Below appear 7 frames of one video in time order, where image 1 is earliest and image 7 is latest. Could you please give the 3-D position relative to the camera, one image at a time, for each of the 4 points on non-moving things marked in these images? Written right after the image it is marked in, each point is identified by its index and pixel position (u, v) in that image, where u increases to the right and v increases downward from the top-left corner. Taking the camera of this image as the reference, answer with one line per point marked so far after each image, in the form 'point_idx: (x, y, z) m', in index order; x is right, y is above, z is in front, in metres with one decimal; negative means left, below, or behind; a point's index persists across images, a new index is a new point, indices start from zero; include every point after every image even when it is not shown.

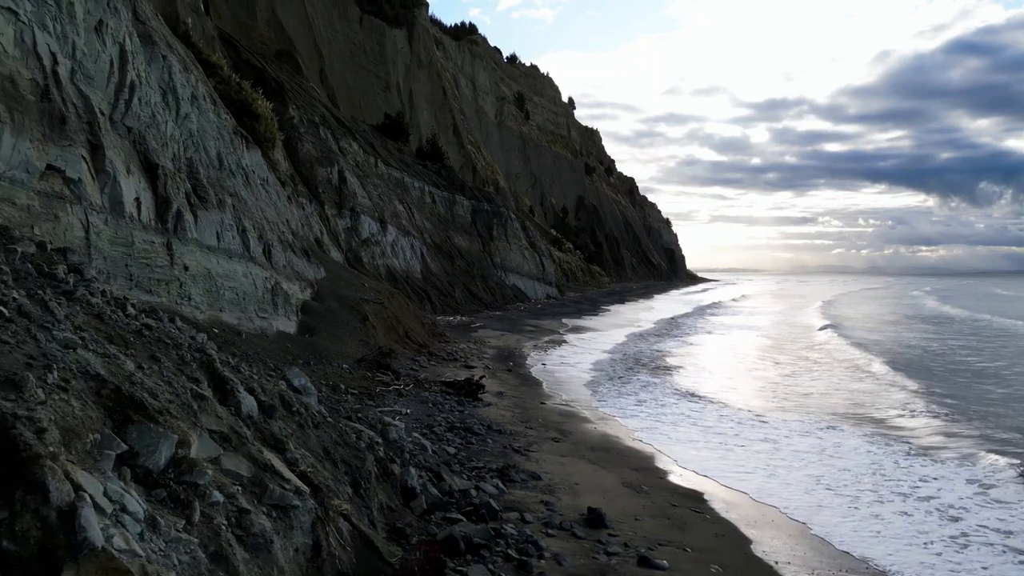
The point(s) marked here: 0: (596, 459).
0: (+0.8, -1.4, +7.4) m
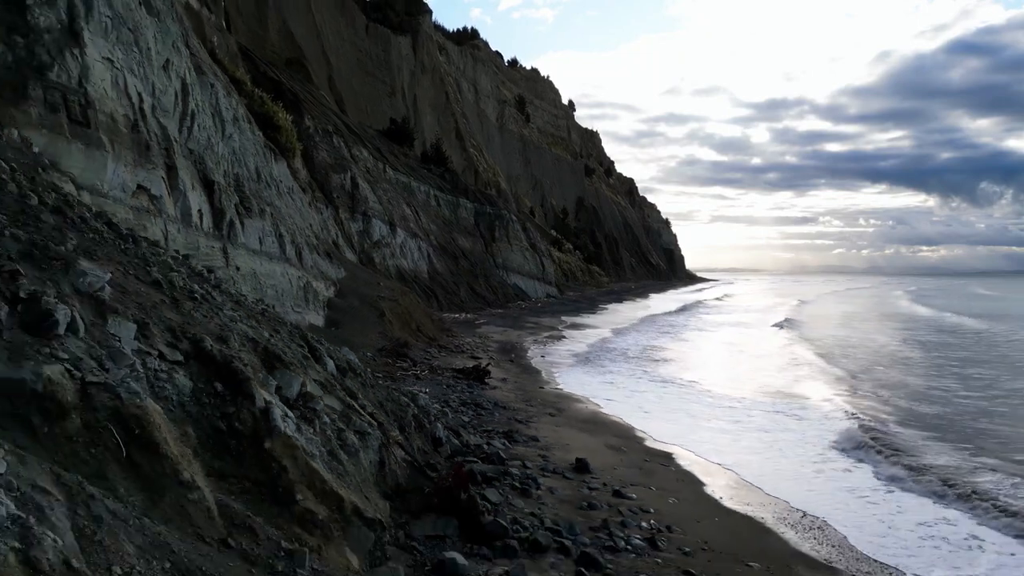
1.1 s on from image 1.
0: (+0.8, -1.4, +8.9) m
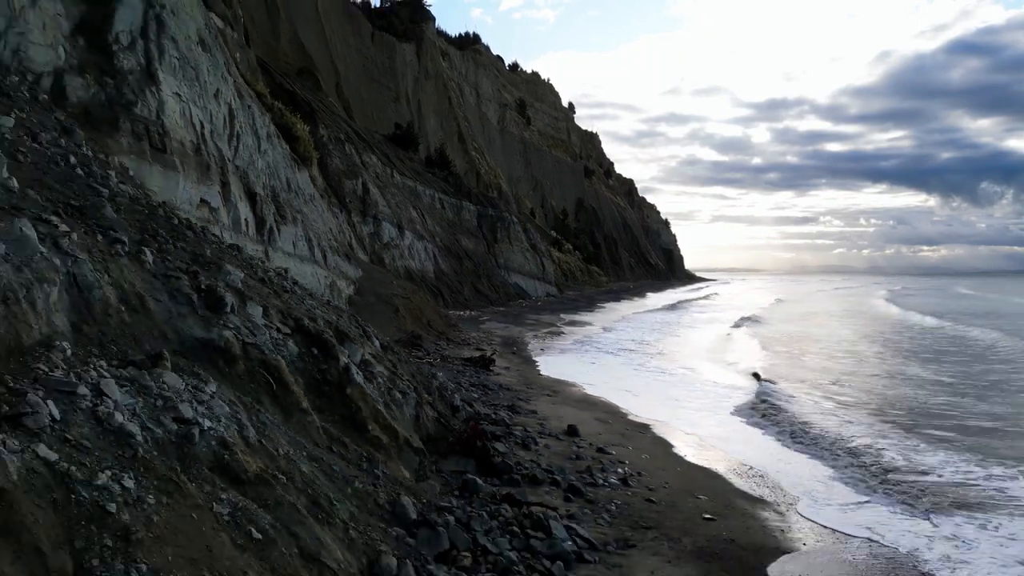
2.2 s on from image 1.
0: (+0.8, -1.4, +10.4) m
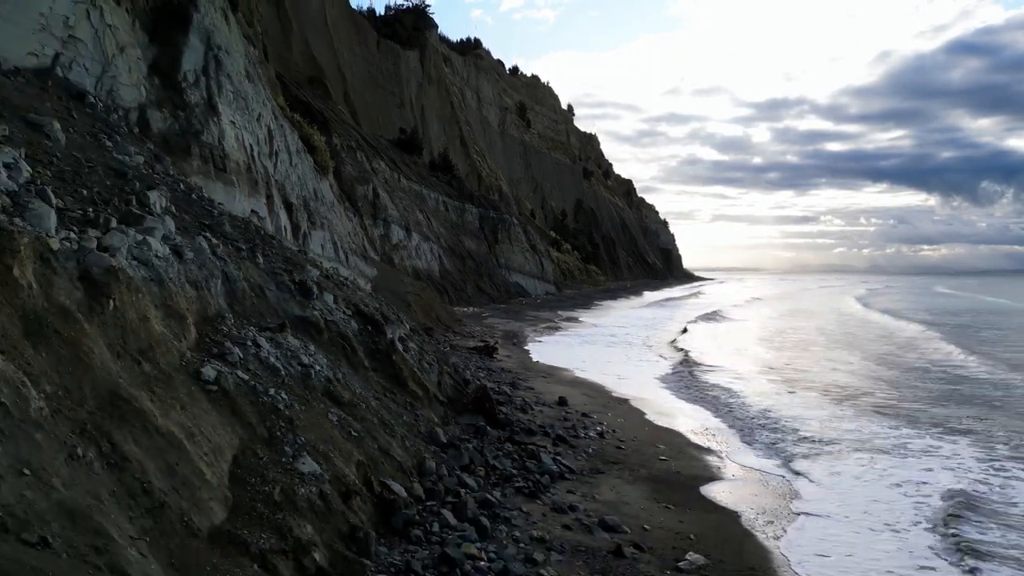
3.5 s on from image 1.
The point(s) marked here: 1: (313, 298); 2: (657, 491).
0: (+0.8, -1.3, +12.2) m
1: (-1.4, -0.1, +6.1) m
2: (+1.1, -1.5, +6.6) m
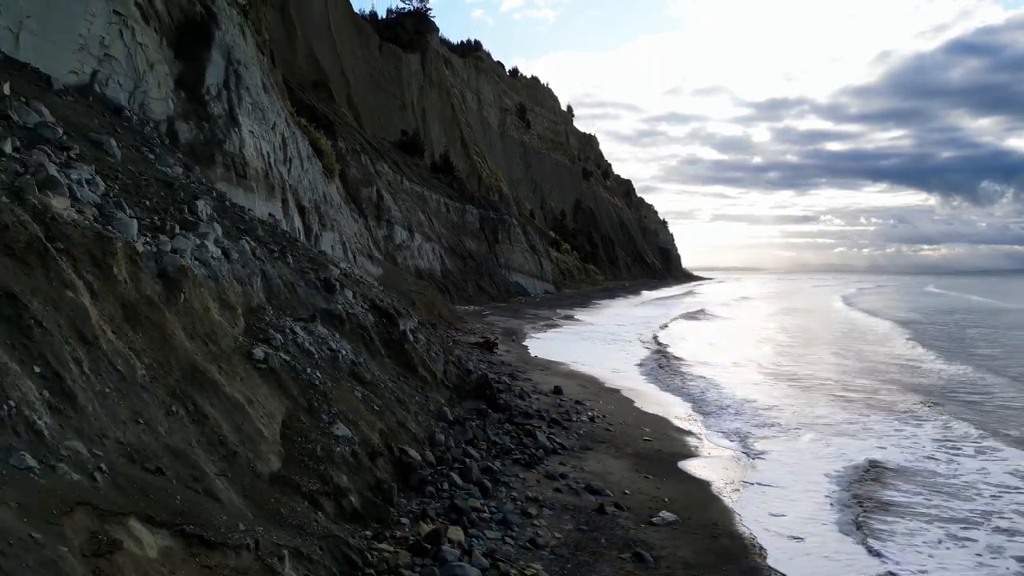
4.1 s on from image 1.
0: (+0.8, -1.3, +13.0) m
1: (-1.4, 0.0, +6.9) m
2: (+1.1, -1.5, +7.4) m
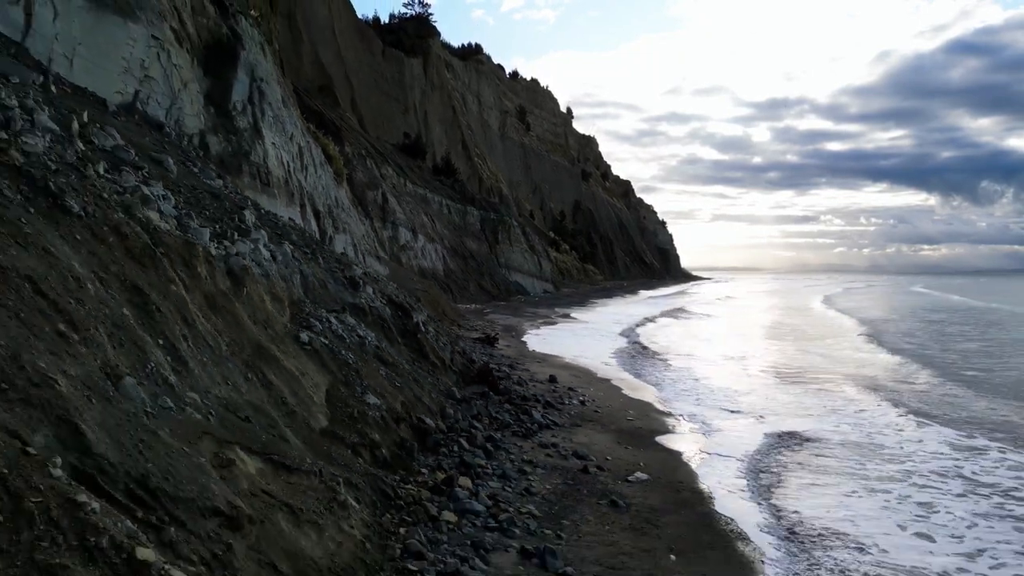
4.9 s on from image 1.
0: (+0.8, -1.3, +14.2) m
1: (-1.4, 0.0, +8.1) m
2: (+1.1, -1.5, +8.6) m
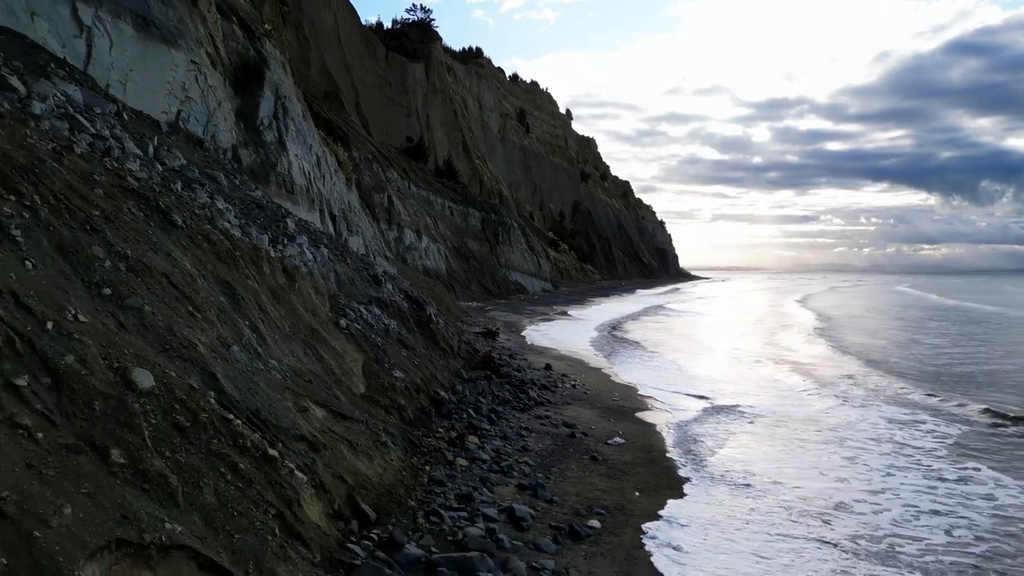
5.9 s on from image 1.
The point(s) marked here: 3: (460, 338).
0: (+0.8, -1.2, +15.6) m
1: (-1.4, 0.0, +9.5) m
2: (+1.1, -1.4, +10.0) m
3: (-0.7, -0.7, +12.0) m
